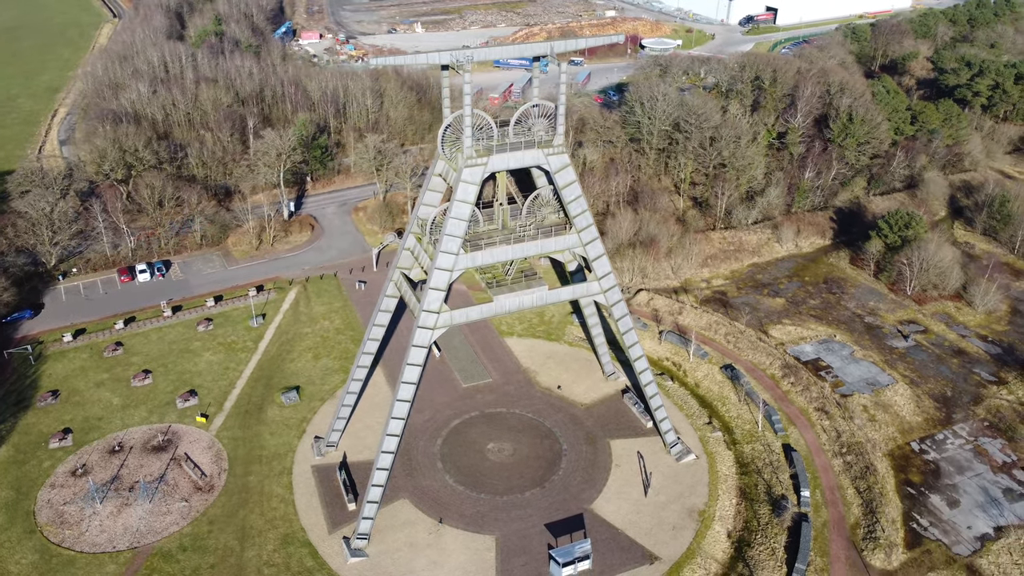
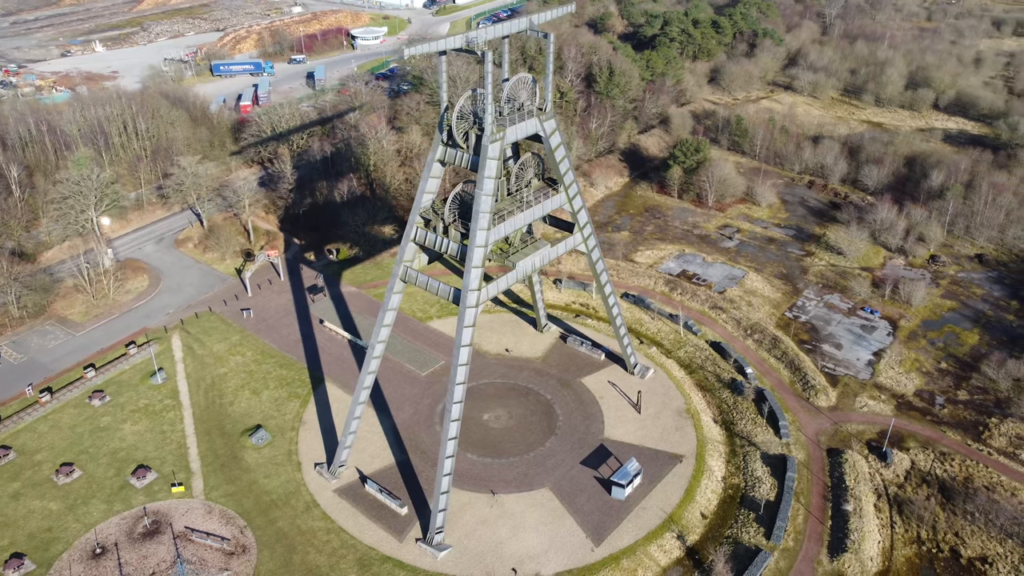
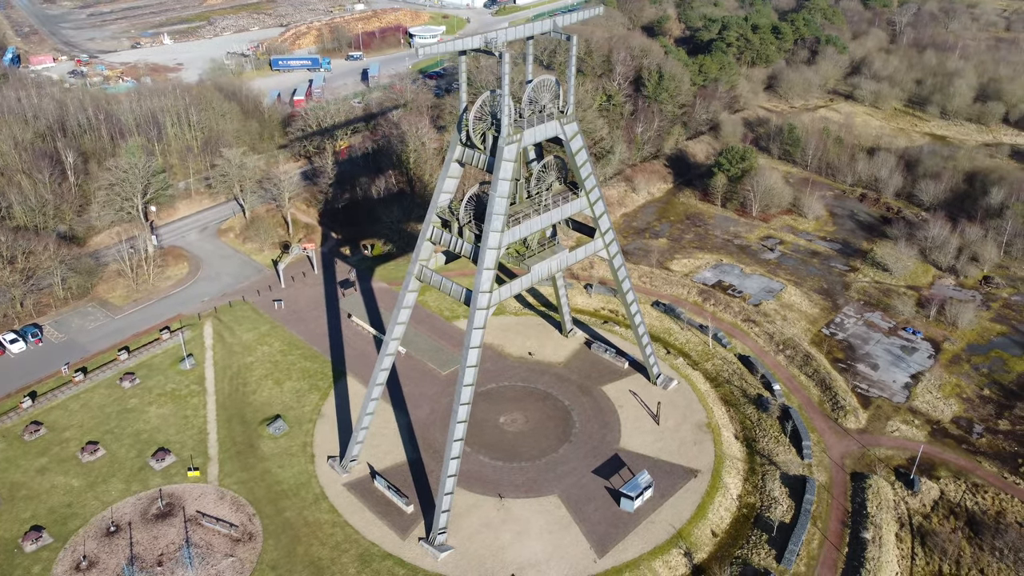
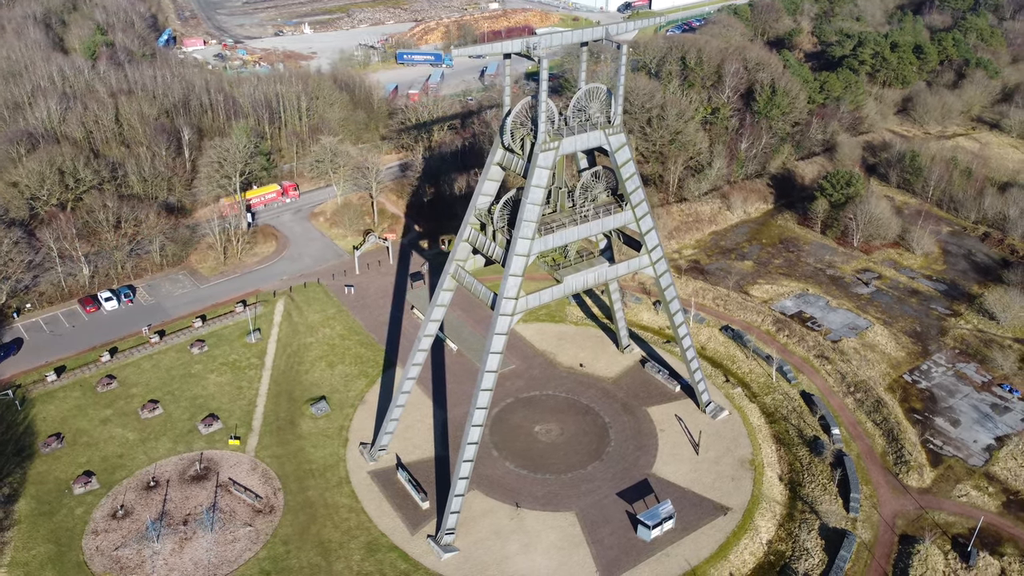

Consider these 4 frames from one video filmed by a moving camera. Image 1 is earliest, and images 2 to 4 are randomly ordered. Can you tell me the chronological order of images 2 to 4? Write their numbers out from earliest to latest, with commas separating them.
4, 3, 2
